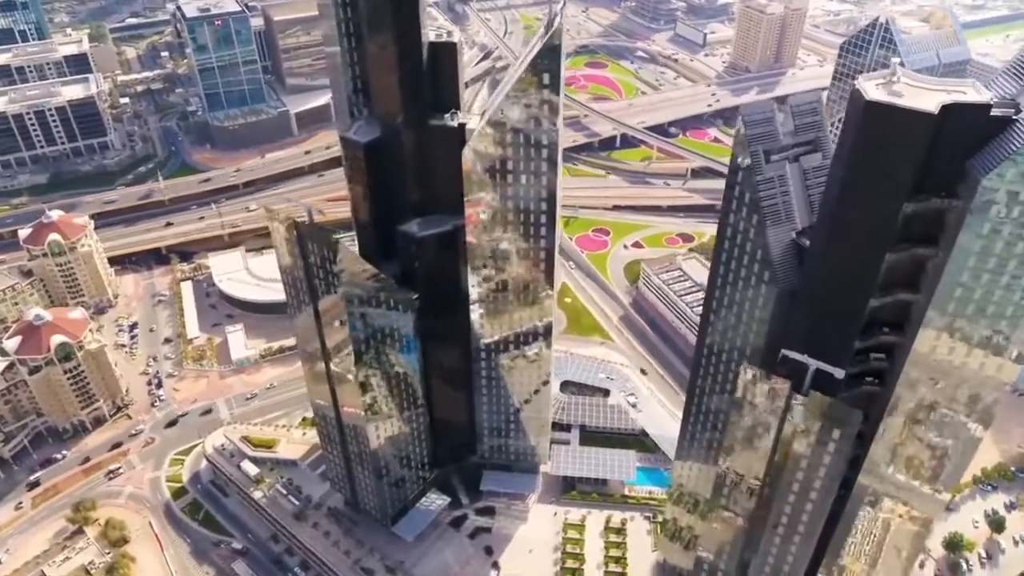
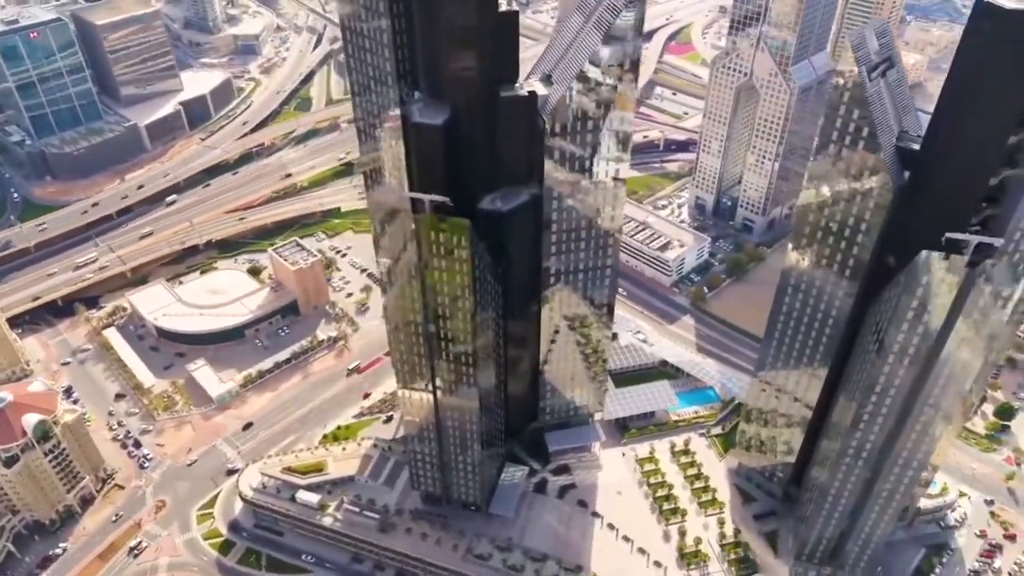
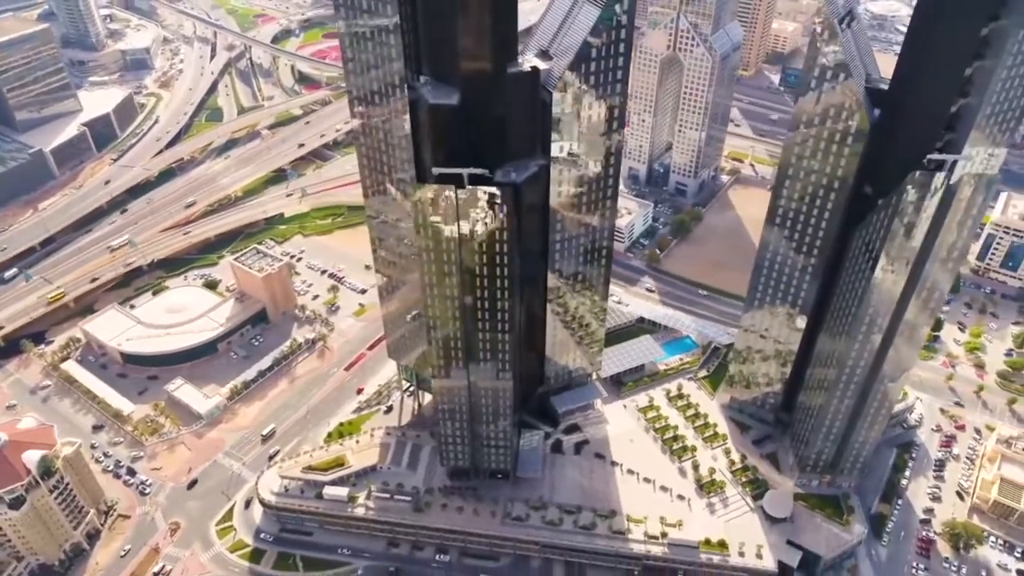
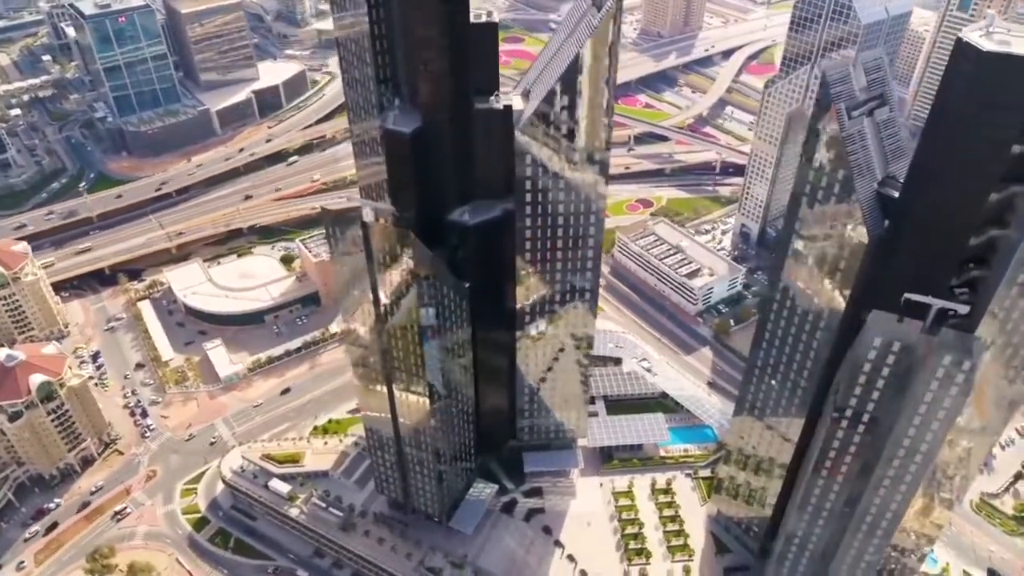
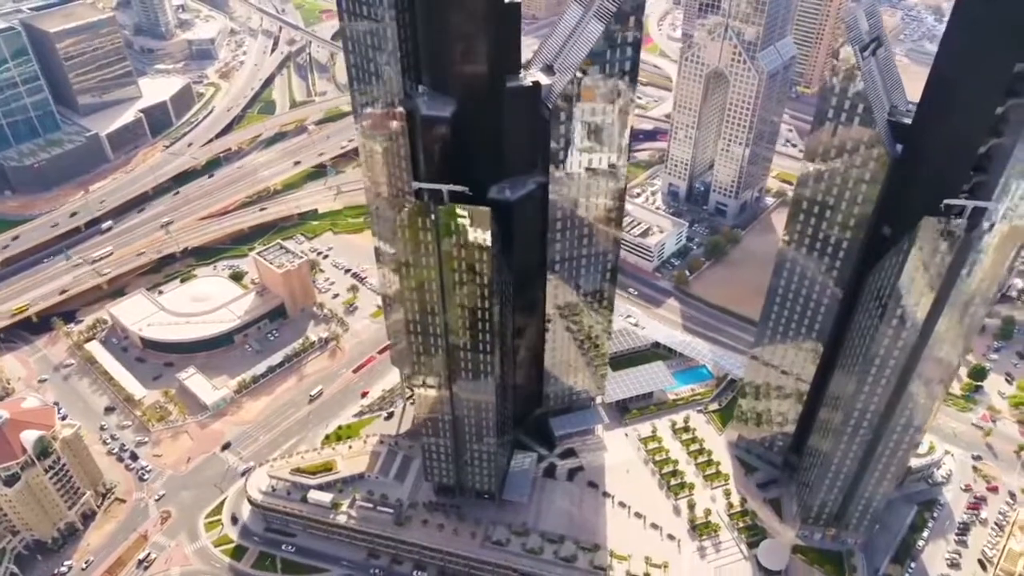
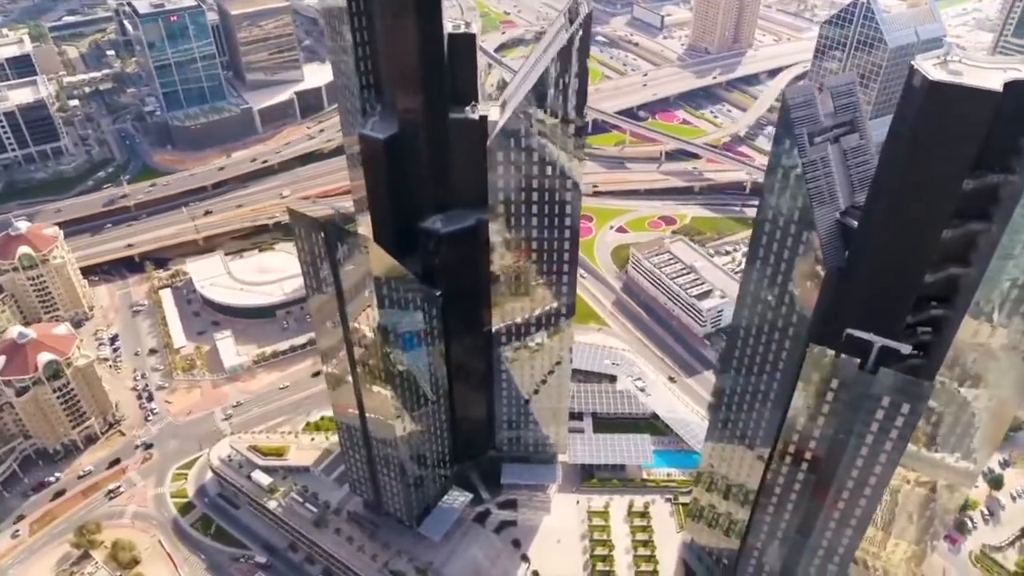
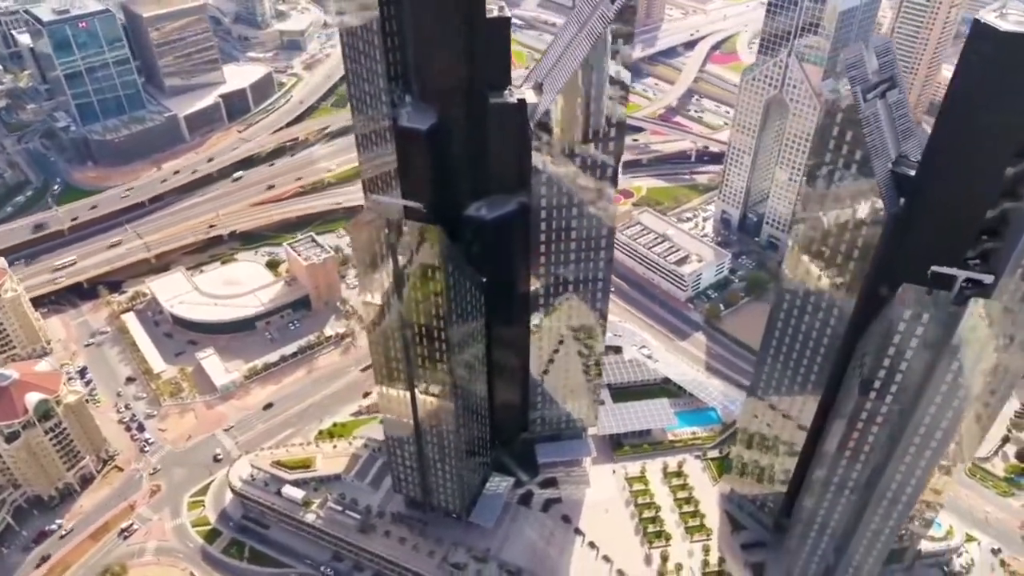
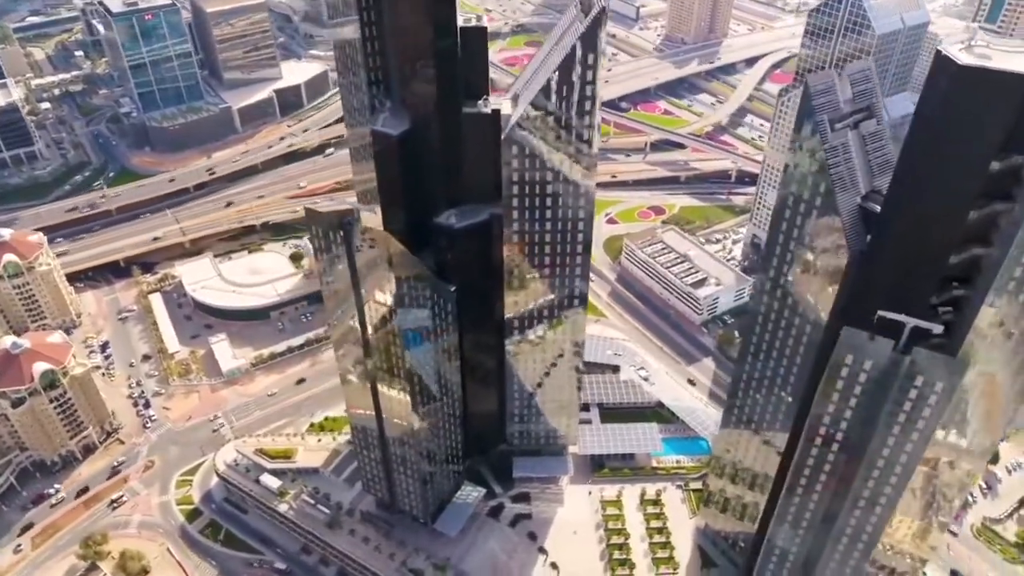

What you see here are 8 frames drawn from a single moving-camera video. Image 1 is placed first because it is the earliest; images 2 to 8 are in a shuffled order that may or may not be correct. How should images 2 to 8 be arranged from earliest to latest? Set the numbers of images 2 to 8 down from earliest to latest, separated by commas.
6, 8, 4, 7, 2, 5, 3
